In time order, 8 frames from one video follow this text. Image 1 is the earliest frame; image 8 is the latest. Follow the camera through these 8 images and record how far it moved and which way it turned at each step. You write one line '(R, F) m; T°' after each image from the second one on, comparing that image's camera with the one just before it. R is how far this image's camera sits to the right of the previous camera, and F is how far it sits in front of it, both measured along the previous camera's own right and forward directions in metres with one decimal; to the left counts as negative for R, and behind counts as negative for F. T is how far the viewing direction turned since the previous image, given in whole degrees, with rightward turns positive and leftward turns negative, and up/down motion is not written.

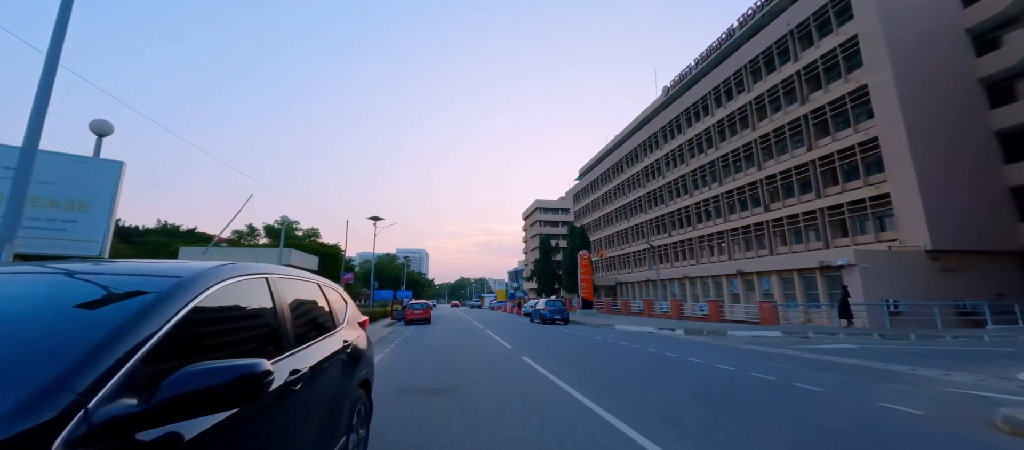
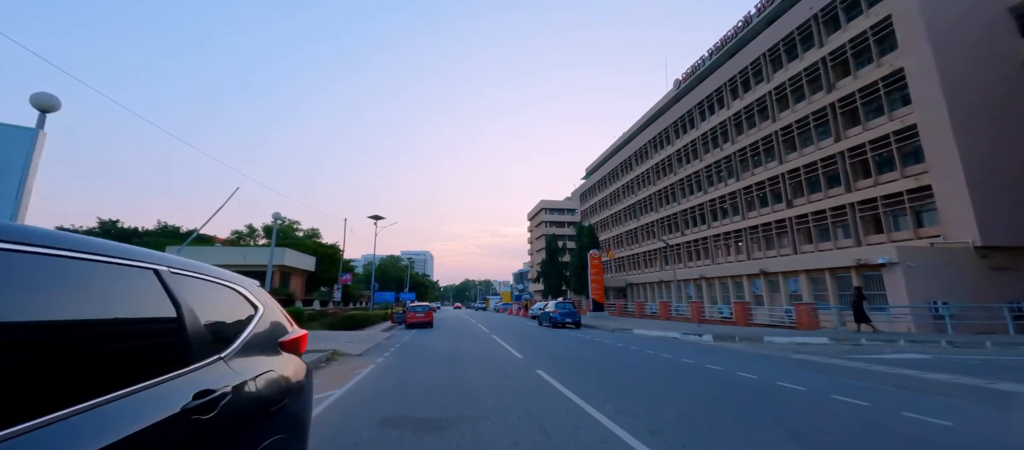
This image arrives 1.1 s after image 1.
(-0.2, +1.7) m; -1°
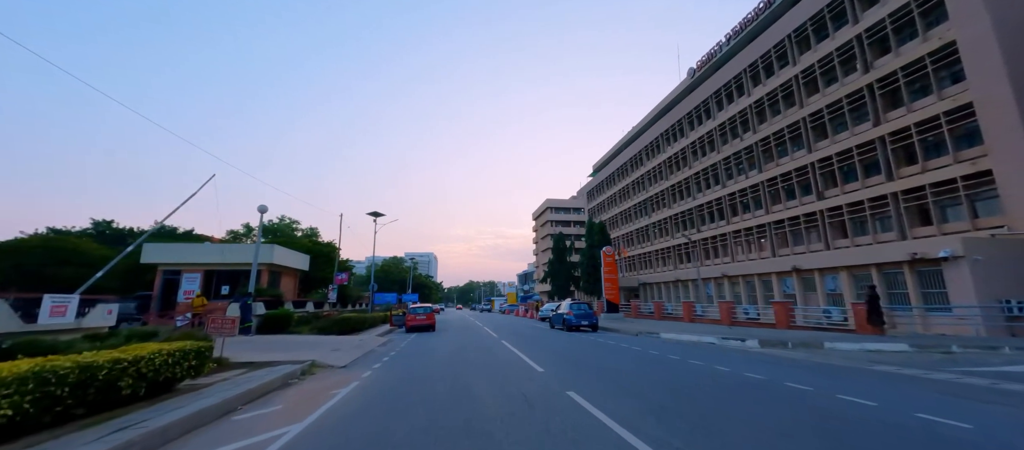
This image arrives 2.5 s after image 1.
(-0.3, +2.2) m; -1°
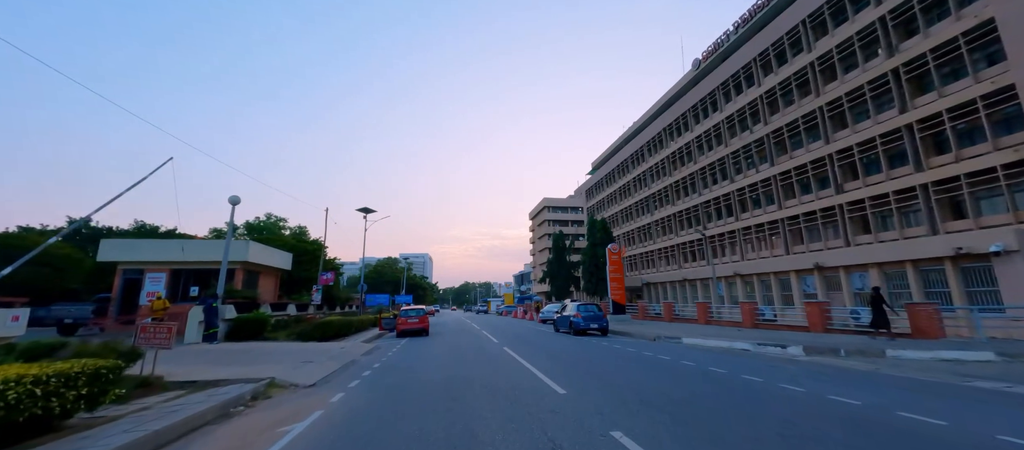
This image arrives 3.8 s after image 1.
(-0.3, +2.0) m; +1°
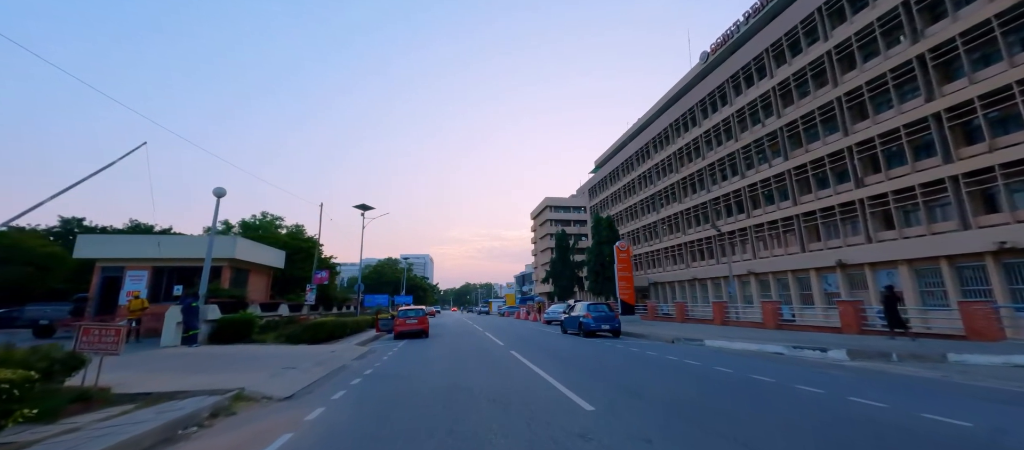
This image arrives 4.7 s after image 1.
(-0.2, +1.3) m; 0°
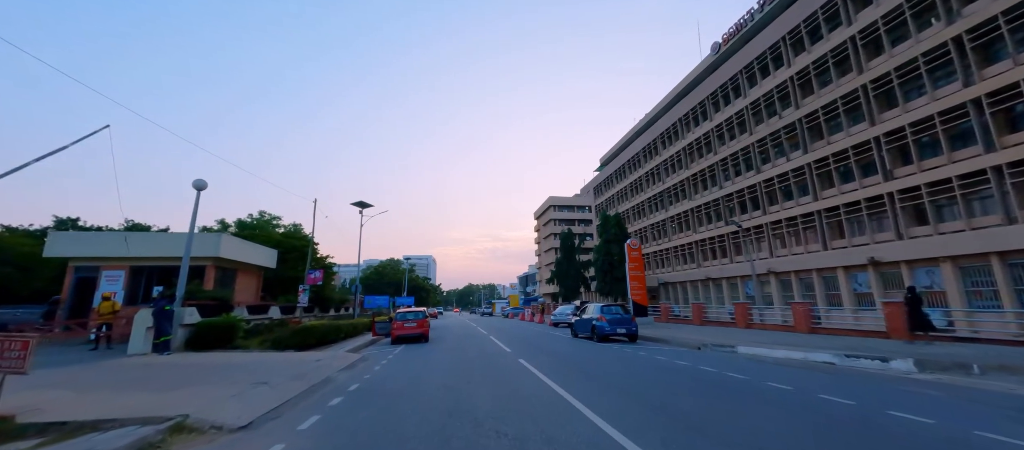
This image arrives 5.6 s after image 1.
(-0.2, +1.5) m; 0°
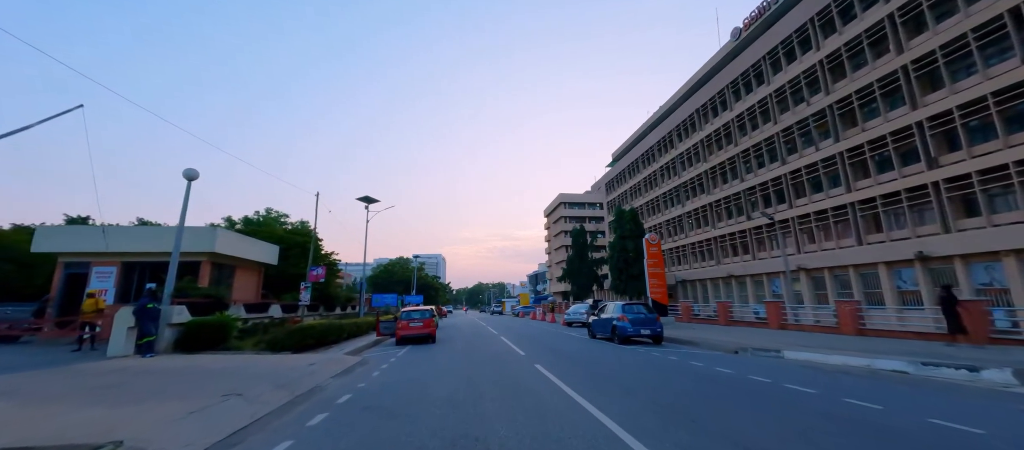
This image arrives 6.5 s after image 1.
(-0.1, +1.3) m; -1°
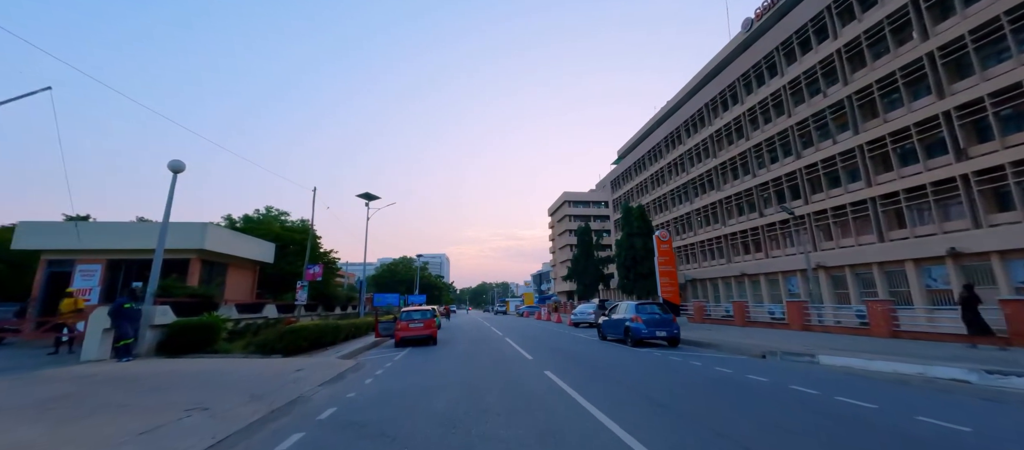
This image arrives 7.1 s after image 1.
(-0.1, +1.0) m; -1°
